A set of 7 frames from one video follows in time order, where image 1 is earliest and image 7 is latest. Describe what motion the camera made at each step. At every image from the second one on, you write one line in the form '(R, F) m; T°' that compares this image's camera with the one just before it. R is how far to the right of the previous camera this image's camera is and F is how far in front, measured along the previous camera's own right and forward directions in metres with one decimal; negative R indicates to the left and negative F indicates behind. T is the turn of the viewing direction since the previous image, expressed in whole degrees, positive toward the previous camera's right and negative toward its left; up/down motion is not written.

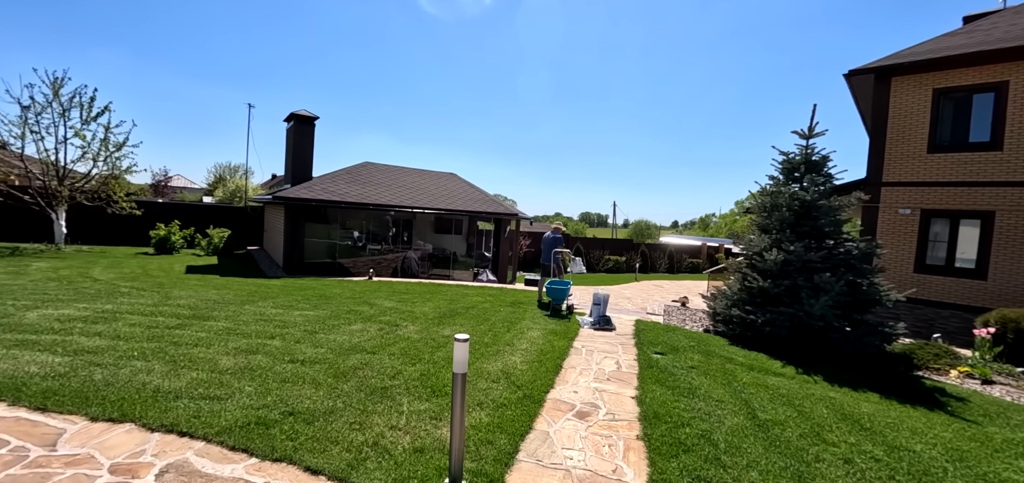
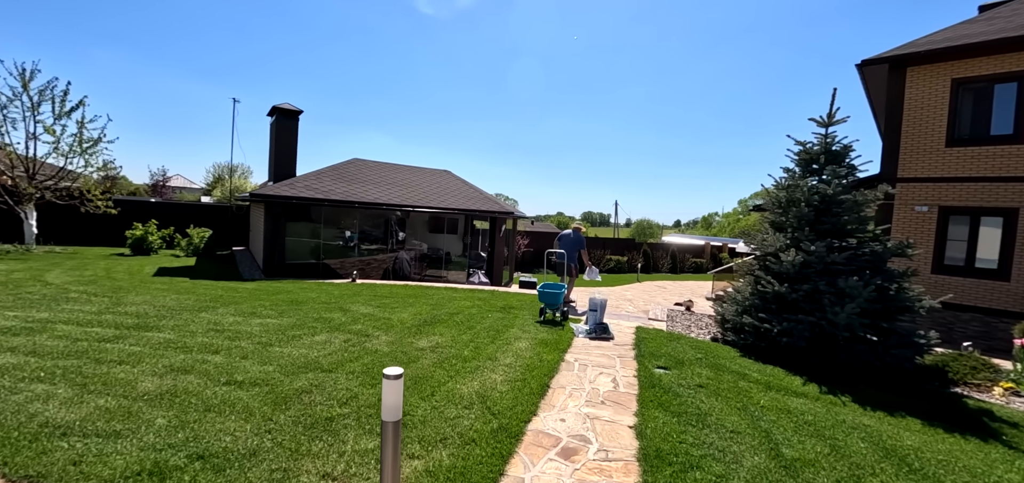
(+0.2, +0.7) m; 0°
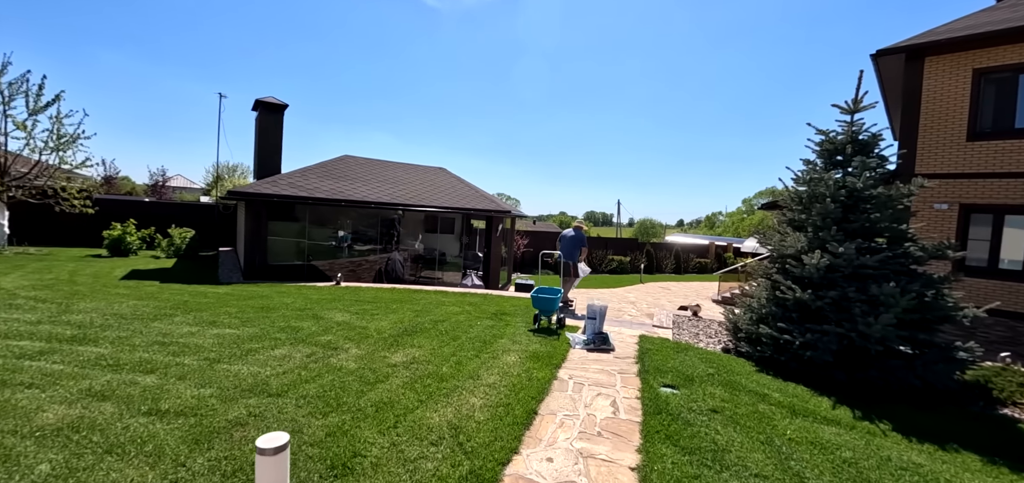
(+0.2, +0.6) m; 0°
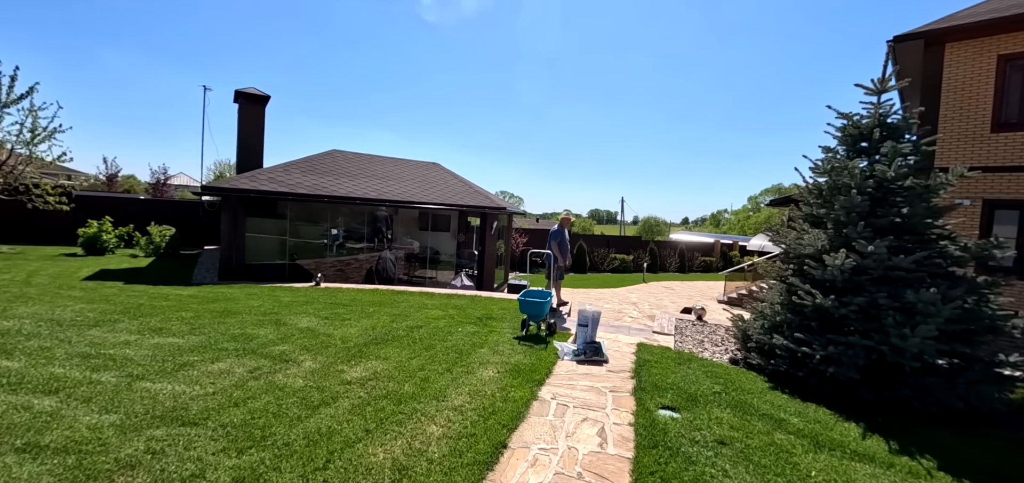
(+0.3, +0.6) m; -1°
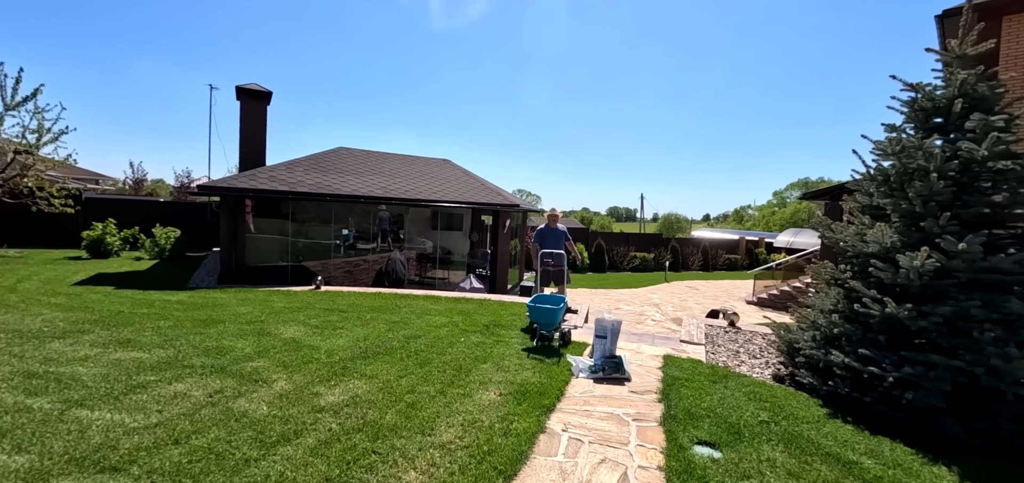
(+0.1, +0.7) m; -2°
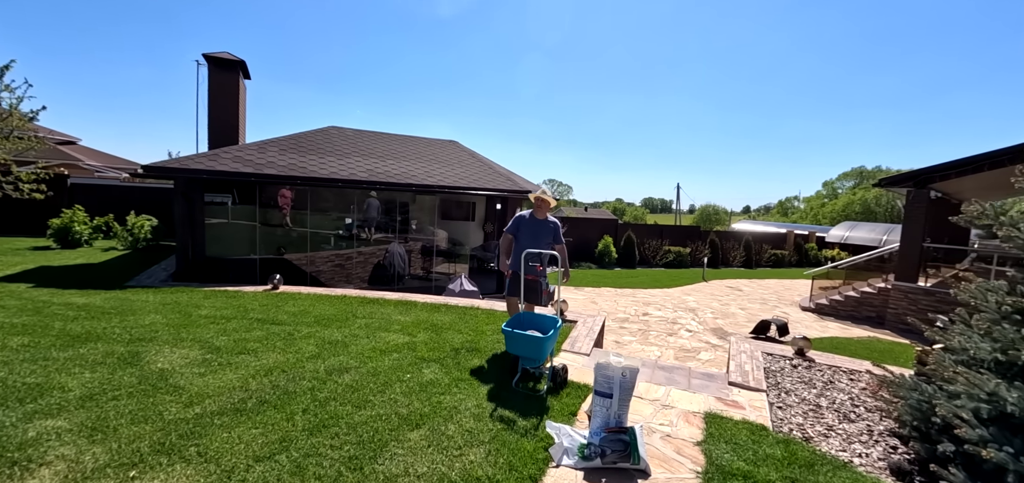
(+0.6, +1.7) m; -4°
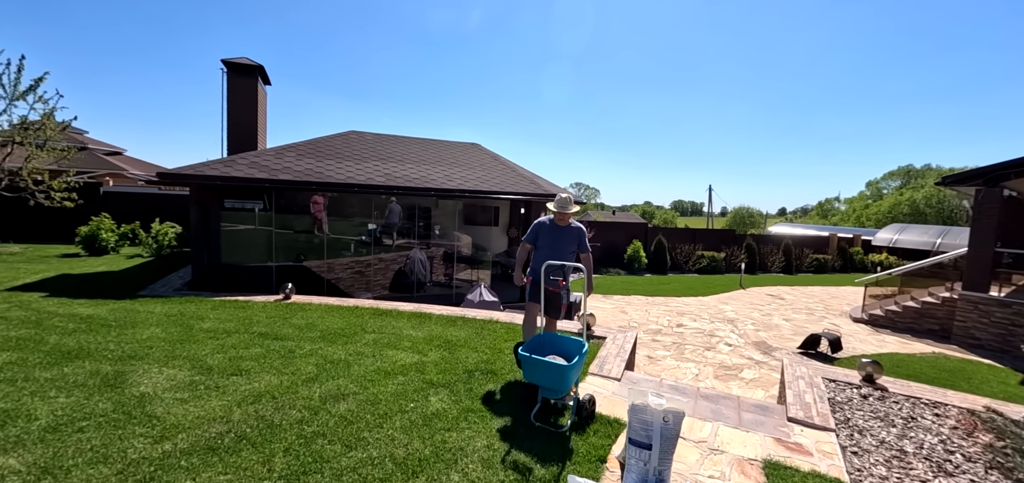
(+0.1, +0.5) m; -4°
